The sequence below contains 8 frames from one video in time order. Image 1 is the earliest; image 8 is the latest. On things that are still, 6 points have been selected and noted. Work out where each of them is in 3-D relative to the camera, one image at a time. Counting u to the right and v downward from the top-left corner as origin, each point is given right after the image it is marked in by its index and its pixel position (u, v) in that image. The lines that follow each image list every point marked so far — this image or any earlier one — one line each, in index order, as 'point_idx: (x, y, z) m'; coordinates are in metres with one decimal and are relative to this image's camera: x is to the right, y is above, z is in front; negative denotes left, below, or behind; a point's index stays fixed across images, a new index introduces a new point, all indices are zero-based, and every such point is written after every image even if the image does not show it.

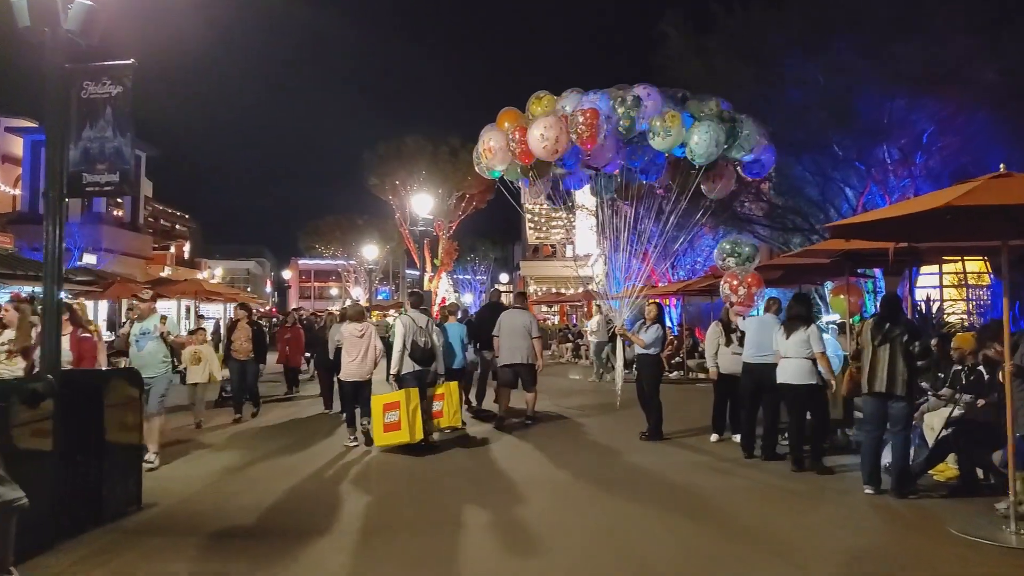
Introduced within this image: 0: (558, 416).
0: (+1.1, -2.4, +14.8) m
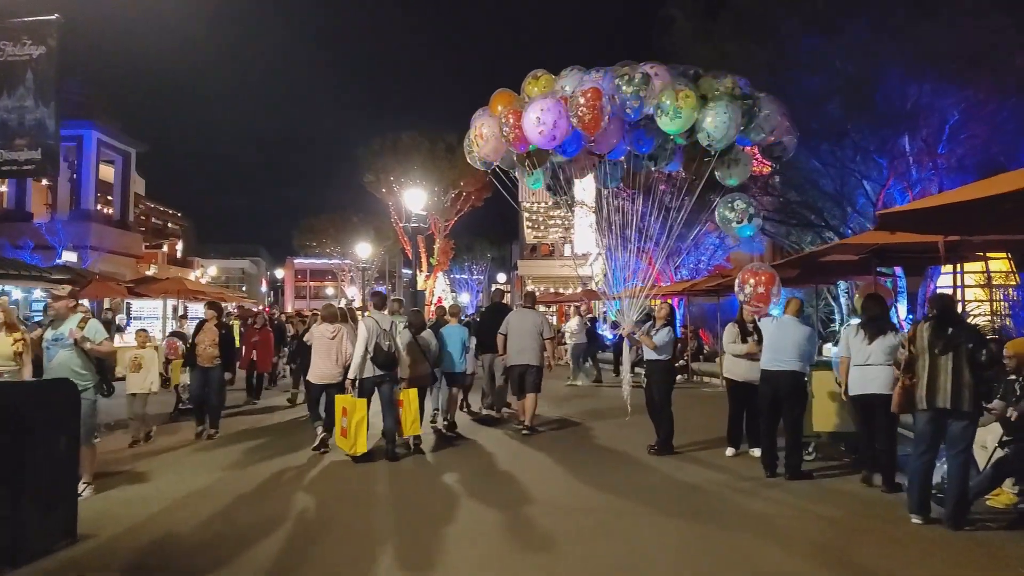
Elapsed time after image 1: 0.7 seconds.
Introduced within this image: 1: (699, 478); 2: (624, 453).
0: (+1.0, -2.4, +14.0) m
1: (+1.8, -1.8, +7.2) m
2: (+1.3, -1.9, +8.9) m
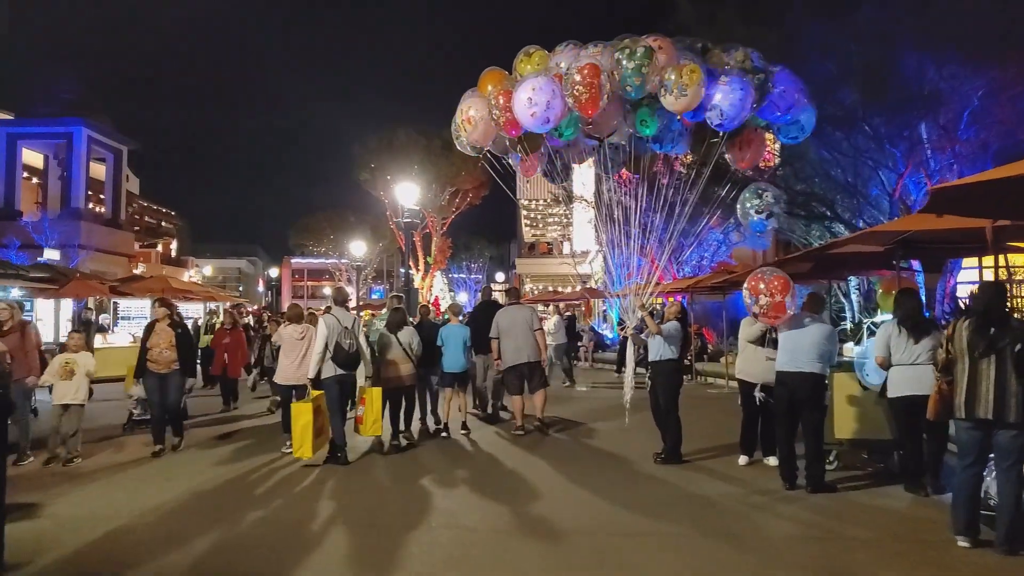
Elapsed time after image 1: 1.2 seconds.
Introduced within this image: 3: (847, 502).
0: (+1.0, -2.3, +13.3) m
1: (+1.7, -1.7, +6.5) m
2: (+1.3, -1.9, +8.3) m
3: (+2.6, -1.7, +5.9) m
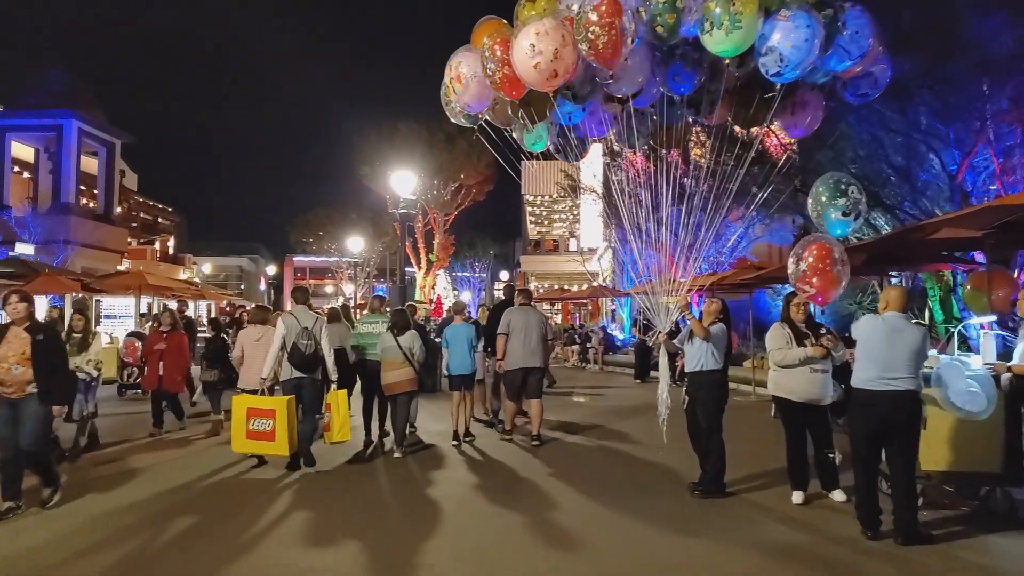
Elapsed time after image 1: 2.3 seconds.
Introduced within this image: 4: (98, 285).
0: (+1.0, -2.3, +12.0) m
1: (+1.7, -1.7, +5.2) m
2: (+1.3, -1.8, +6.9) m
3: (+2.6, -1.6, +4.6) m
4: (-9.0, +0.1, +16.5) m
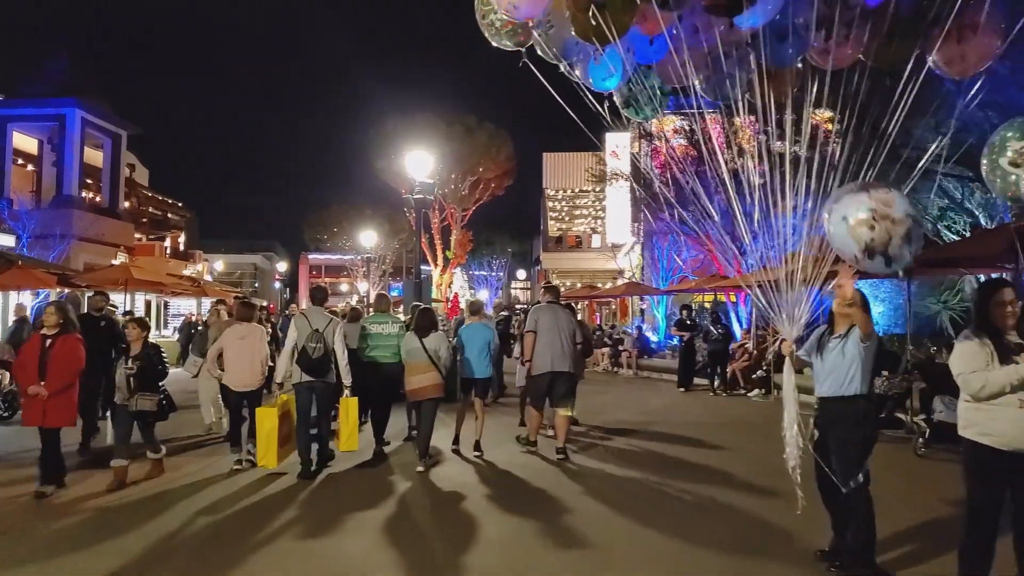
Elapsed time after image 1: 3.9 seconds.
0: (+1.5, -2.2, +10.1) m
1: (+2.1, -1.6, +3.3) m
2: (+1.6, -1.8, +5.0) m
3: (+2.9, -1.6, +2.6) m
4: (-8.5, +0.2, +14.9) m
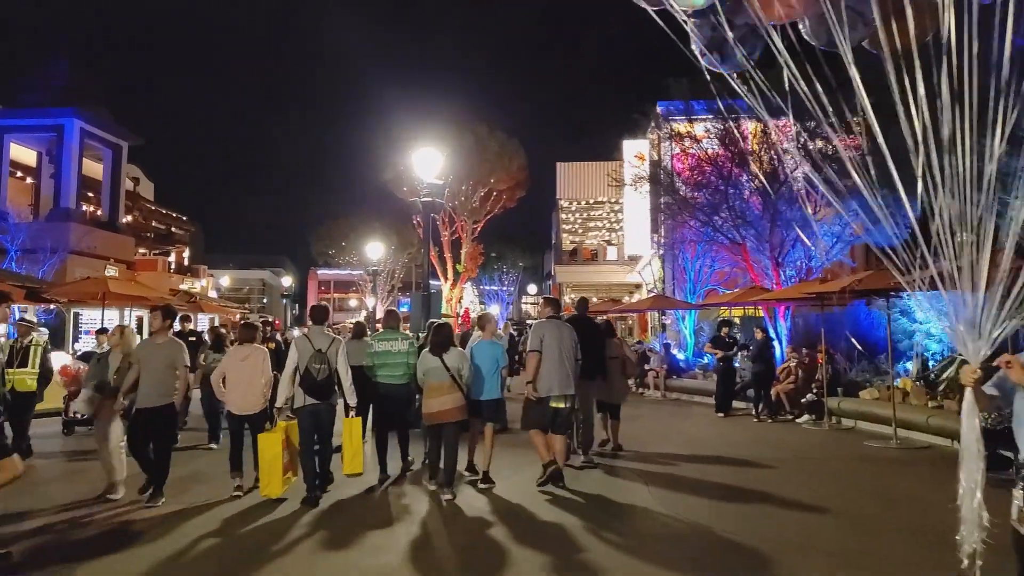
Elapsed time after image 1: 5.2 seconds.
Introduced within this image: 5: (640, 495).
0: (+1.8, -2.3, +8.5) m
1: (+2.3, -1.6, +1.7) m
2: (+1.9, -1.8, +3.4) m
3: (+3.1, -1.6, +1.1) m
4: (-8.1, -0.1, +13.5) m
5: (+1.4, -2.3, +8.7) m
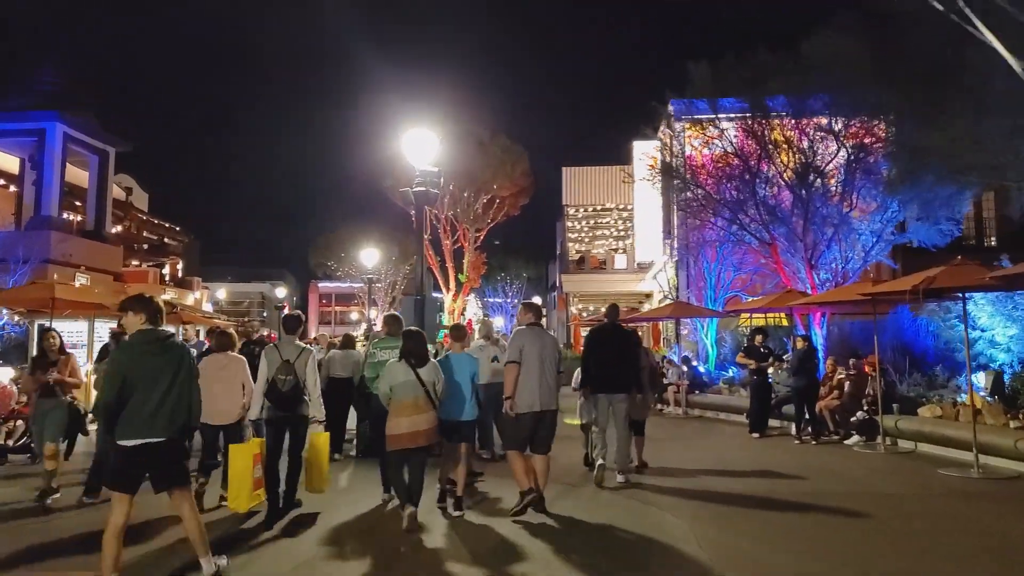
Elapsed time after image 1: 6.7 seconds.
0: (+1.8, -2.3, +6.8) m
1: (+2.3, -1.5, 0.0) m
2: (+1.9, -1.7, +1.7) m
3: (+3.2, -1.4, -0.7) m
4: (-8.1, -0.2, +11.8) m
5: (+1.5, -2.2, +7.0) m
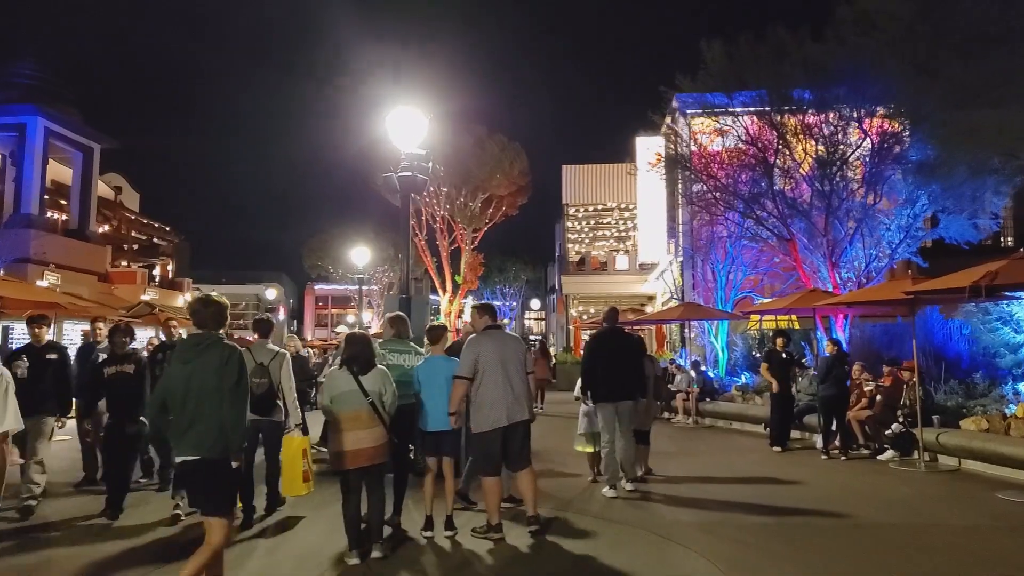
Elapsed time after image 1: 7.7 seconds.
0: (+1.8, -2.3, +5.6) m
1: (+2.3, -1.4, -1.2) m
2: (+1.9, -1.6, +0.6) m
3: (+3.1, -1.3, -1.8) m
4: (-8.1, -0.1, +10.6) m
5: (+1.5, -2.2, +5.8) m
